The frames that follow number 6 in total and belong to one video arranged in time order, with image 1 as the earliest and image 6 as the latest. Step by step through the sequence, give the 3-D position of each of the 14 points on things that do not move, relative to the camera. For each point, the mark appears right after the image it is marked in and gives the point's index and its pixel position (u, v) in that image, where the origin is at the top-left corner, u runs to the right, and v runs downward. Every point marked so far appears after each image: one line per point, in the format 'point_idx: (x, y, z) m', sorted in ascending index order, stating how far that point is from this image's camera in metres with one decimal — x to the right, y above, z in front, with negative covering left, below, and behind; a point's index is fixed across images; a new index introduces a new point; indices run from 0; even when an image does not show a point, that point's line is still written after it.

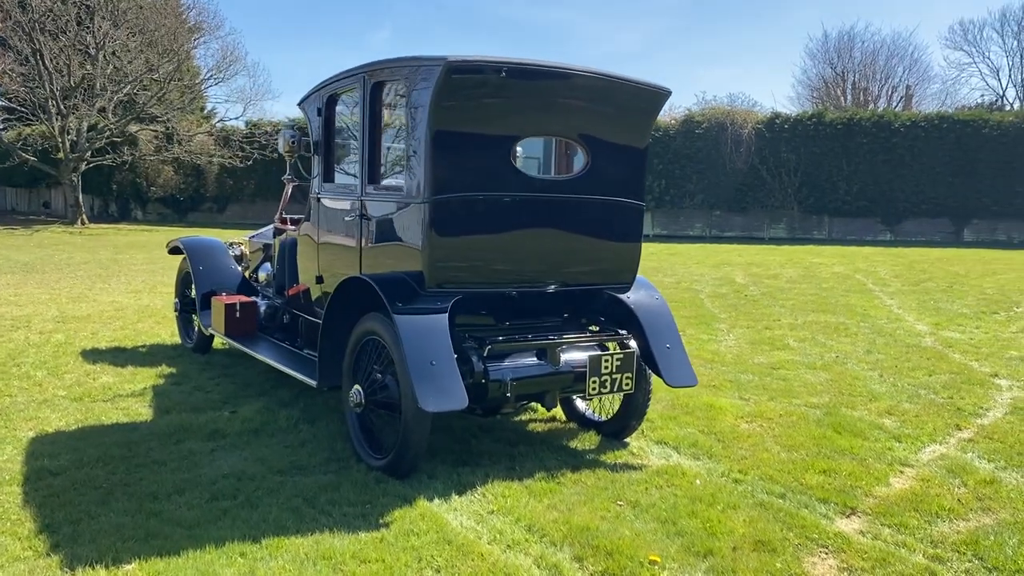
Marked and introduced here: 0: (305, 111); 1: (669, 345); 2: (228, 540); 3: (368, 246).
0: (-1.1, +1.0, +4.9) m
1: (+0.8, -0.3, +4.2) m
2: (-1.0, -0.9, +3.1) m
3: (-0.7, +0.2, +4.2) m
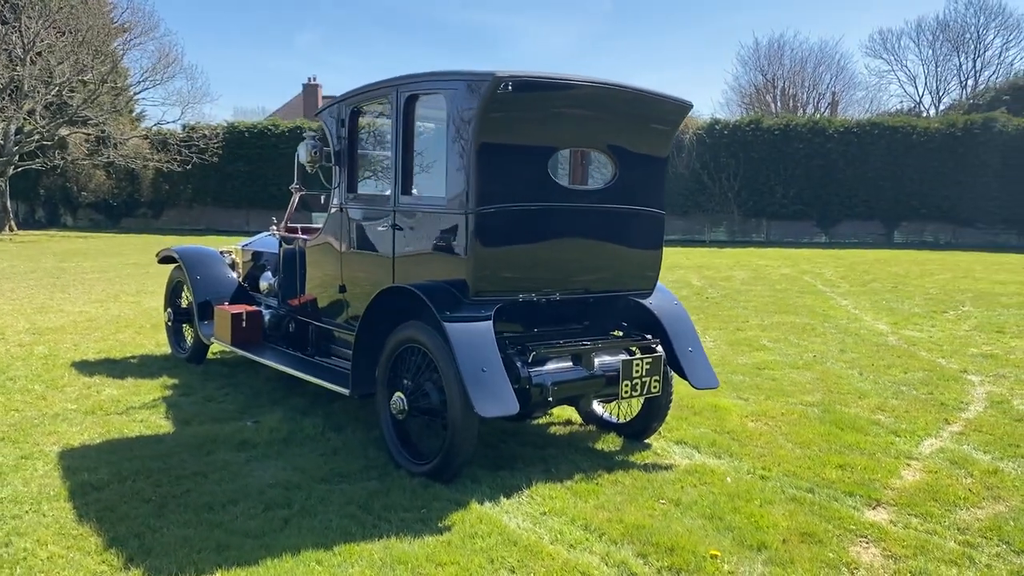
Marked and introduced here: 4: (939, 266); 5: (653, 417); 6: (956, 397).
0: (-1.0, +0.9, +4.9) m
1: (+0.9, -0.3, +4.4) m
2: (-0.7, -0.9, +3.1) m
3: (-0.5, +0.1, +4.3) m
4: (+8.6, +0.4, +17.9) m
5: (+0.7, -0.7, +4.5) m
6: (+2.9, -0.7, +5.9) m
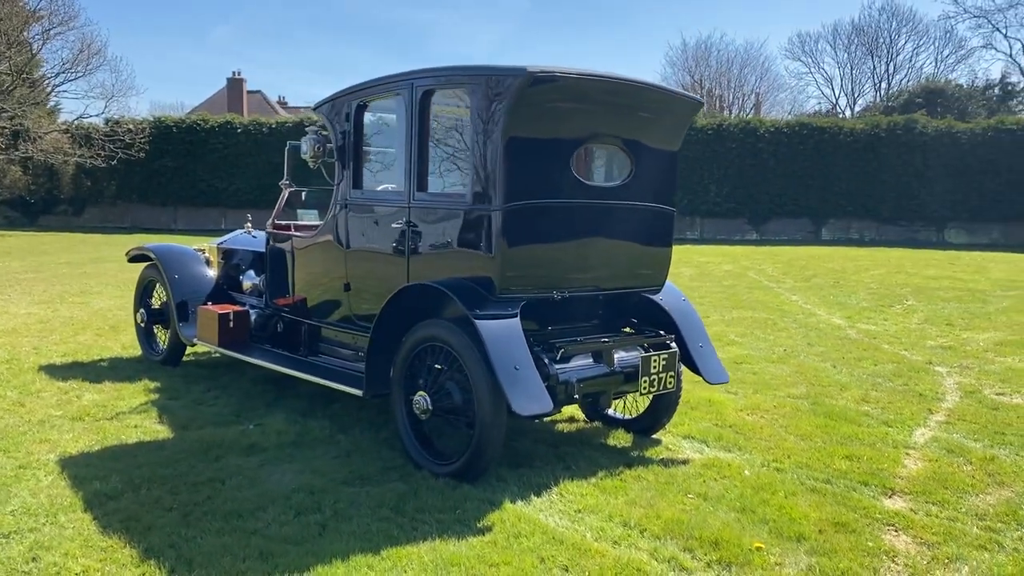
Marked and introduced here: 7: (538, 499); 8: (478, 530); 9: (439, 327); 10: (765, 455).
0: (-1.0, +0.9, +4.8) m
1: (+1.0, -0.3, +4.5) m
2: (-0.6, -0.9, +3.0) m
3: (-0.4, +0.2, +4.2) m
4: (+7.5, +0.5, +18.5) m
5: (+0.8, -0.6, +4.5) m
6: (+2.9, -0.7, +6.1) m
7: (+0.1, -0.9, +3.6) m
8: (-0.1, -0.9, +3.3) m
9: (-0.3, -0.2, +3.9) m
10: (+1.2, -0.8, +4.4) m
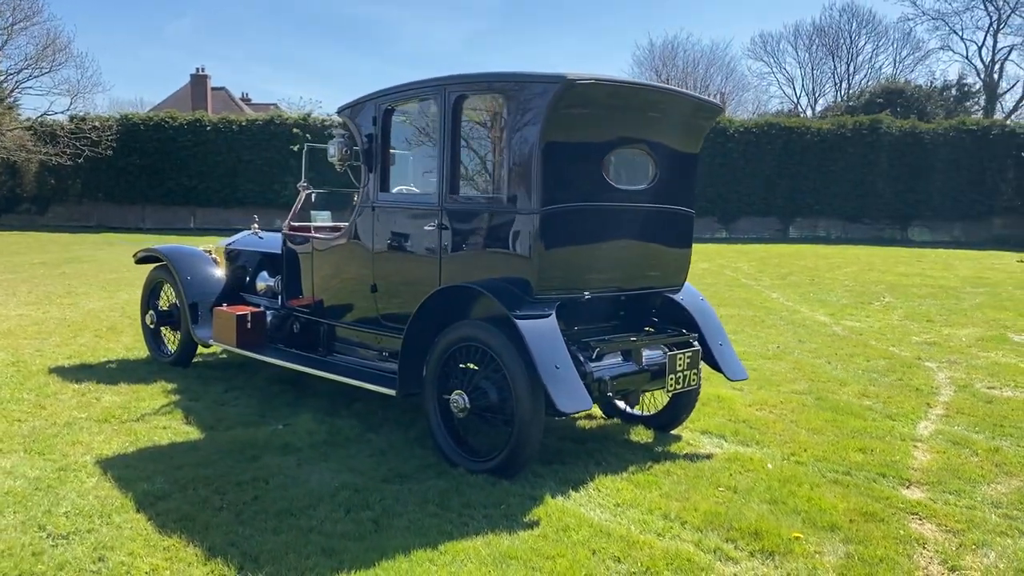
0: (-0.9, +0.9, +4.8) m
1: (+1.1, -0.3, +4.6) m
2: (-0.4, -0.9, +3.1) m
3: (-0.3, +0.2, +4.3) m
4: (+7.0, +0.6, +18.9) m
5: (+0.9, -0.6, +4.7) m
6: (+2.9, -0.7, +6.3) m
7: (+0.3, -0.9, +3.8) m
8: (+0.1, -0.9, +3.4) m
9: (-0.2, -0.2, +4.0) m
10: (+1.4, -0.8, +4.5) m
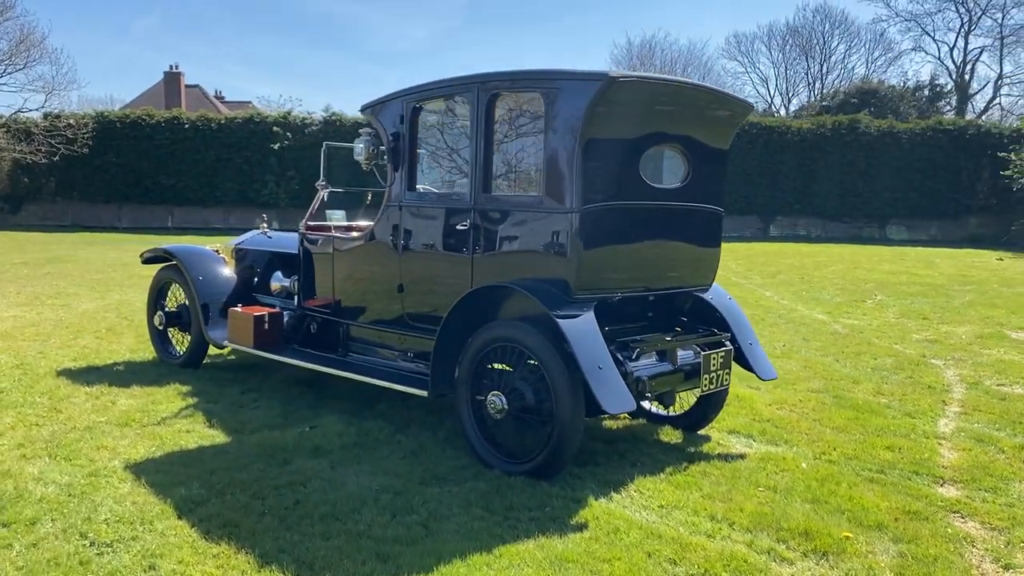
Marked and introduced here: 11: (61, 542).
0: (-0.7, +0.9, +4.8) m
1: (+1.2, -0.3, +4.6) m
2: (-0.2, -0.9, +3.1) m
3: (-0.2, +0.2, +4.2) m
4: (+6.7, +0.6, +19.1) m
5: (+1.0, -0.6, +4.7) m
6: (+3.0, -0.7, +6.4) m
7: (+0.4, -0.9, +3.7) m
8: (+0.2, -0.9, +3.4) m
9: (0.0, -0.2, +3.9) m
10: (+1.5, -0.8, +4.6) m
11: (-1.6, -0.9, +3.1) m
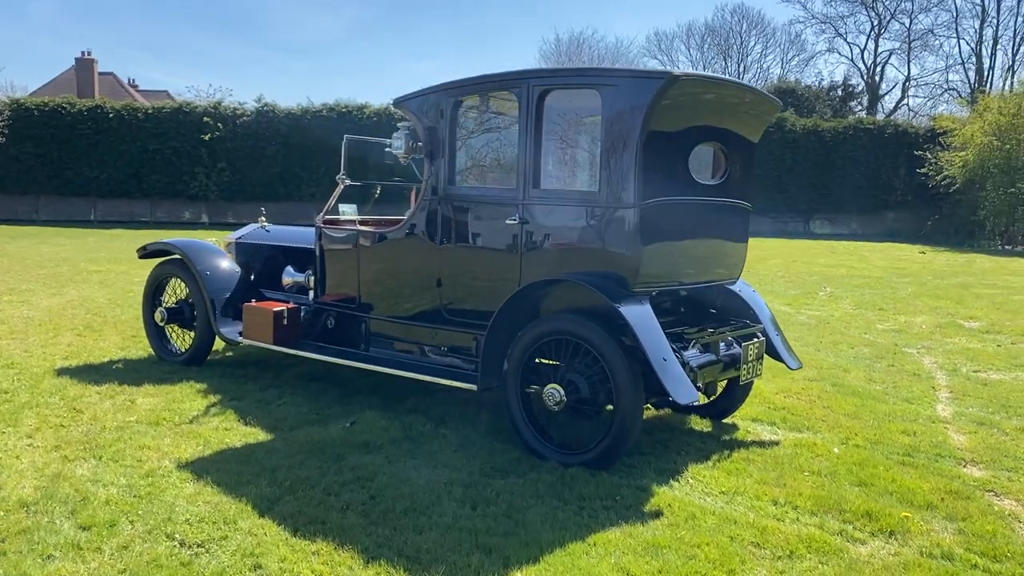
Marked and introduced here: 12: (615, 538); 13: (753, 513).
0: (-0.6, +0.9, +4.7) m
1: (+1.4, -0.2, +4.8) m
2: (+0.2, -0.9, +3.1) m
3: (+0.1, +0.2, +4.3) m
4: (+5.6, +0.8, +19.7) m
5: (+1.2, -0.6, +4.8) m
6: (+3.0, -0.6, +6.7) m
7: (+0.7, -0.8, +3.8) m
8: (+0.5, -0.9, +3.5) m
9: (+0.3, -0.1, +4.0) m
10: (+1.7, -0.8, +4.8) m
11: (-1.2, -0.9, +3.0) m
12: (+0.4, -0.9, +3.2) m
13: (+1.0, -0.9, +3.5) m
